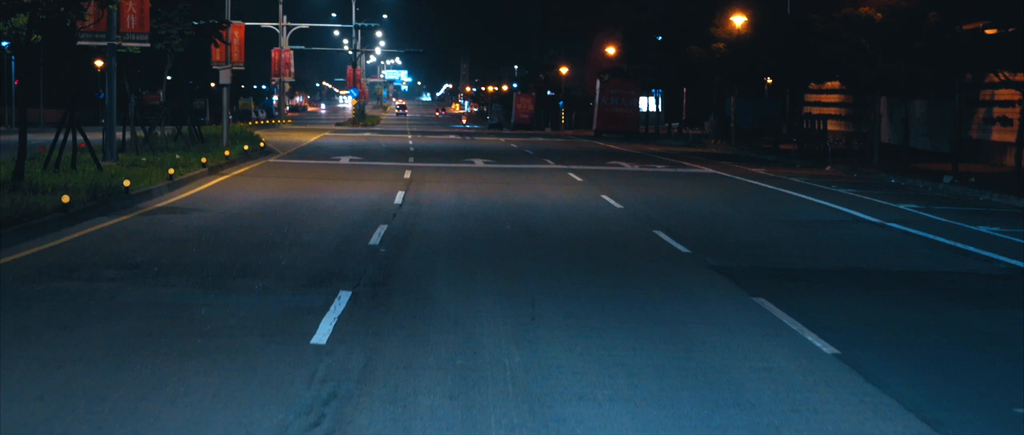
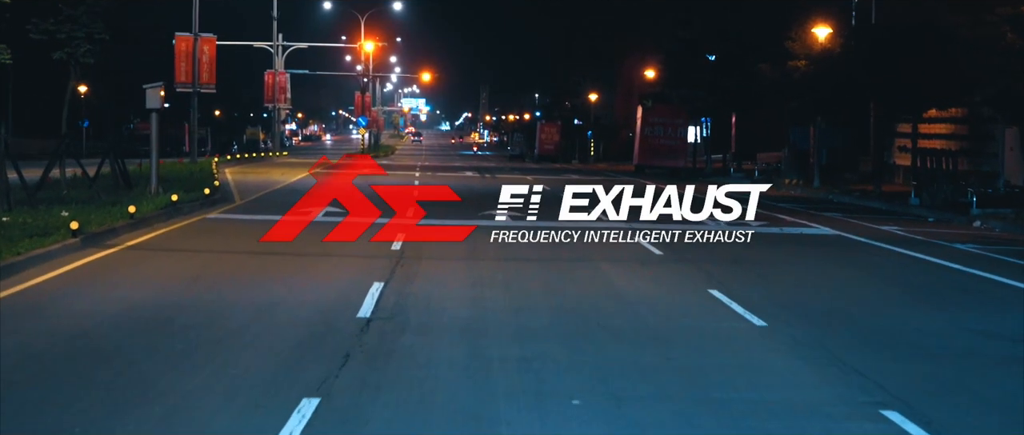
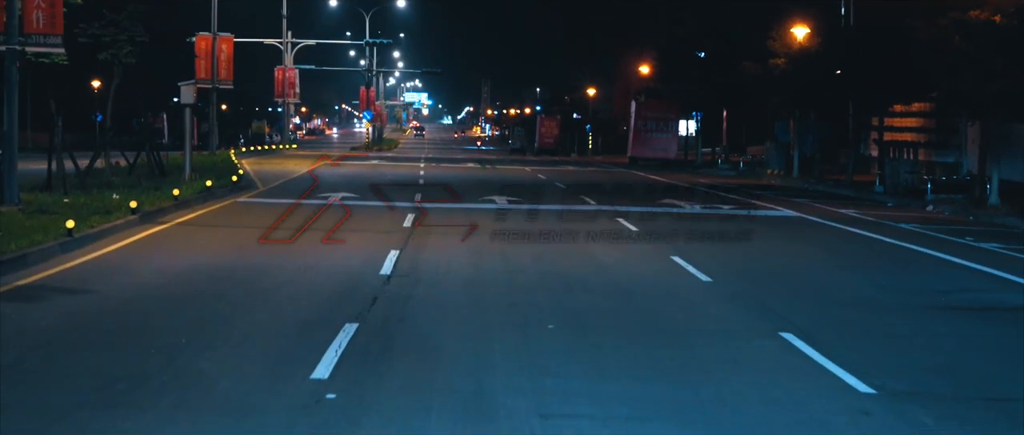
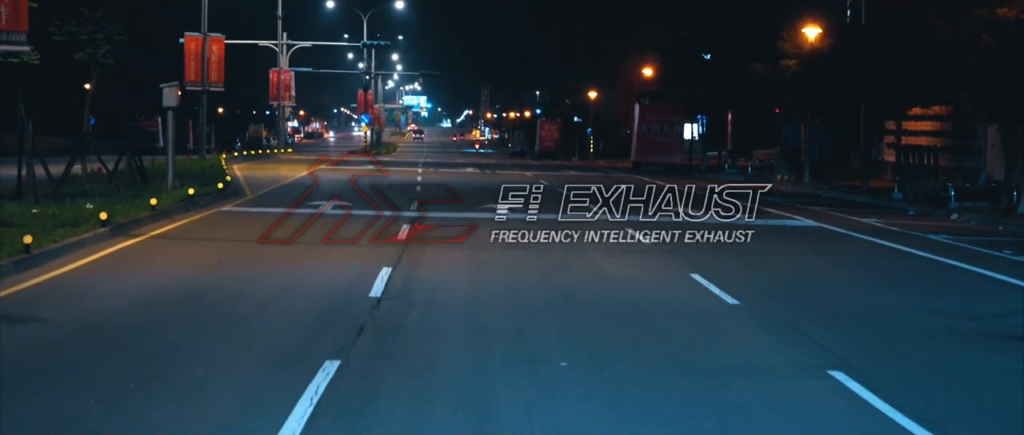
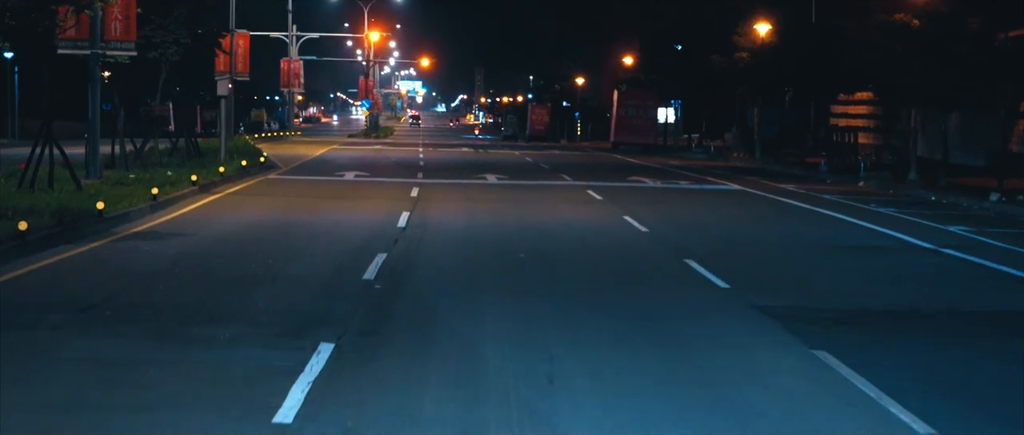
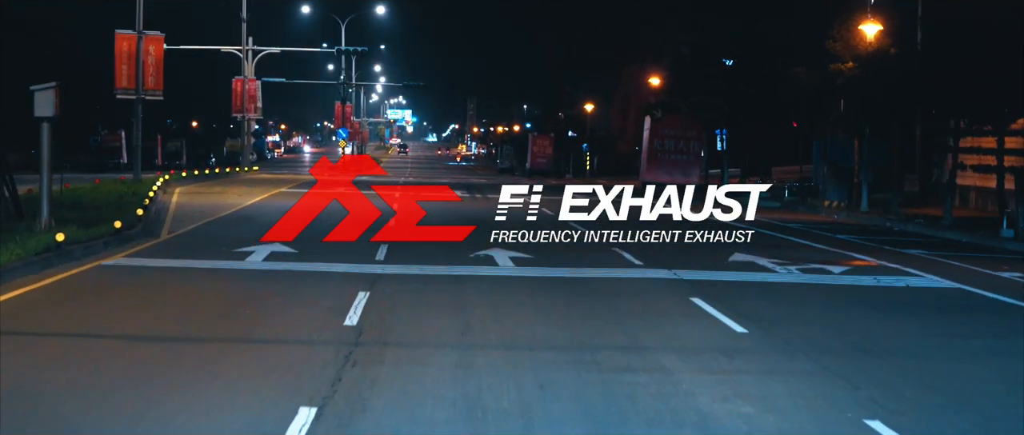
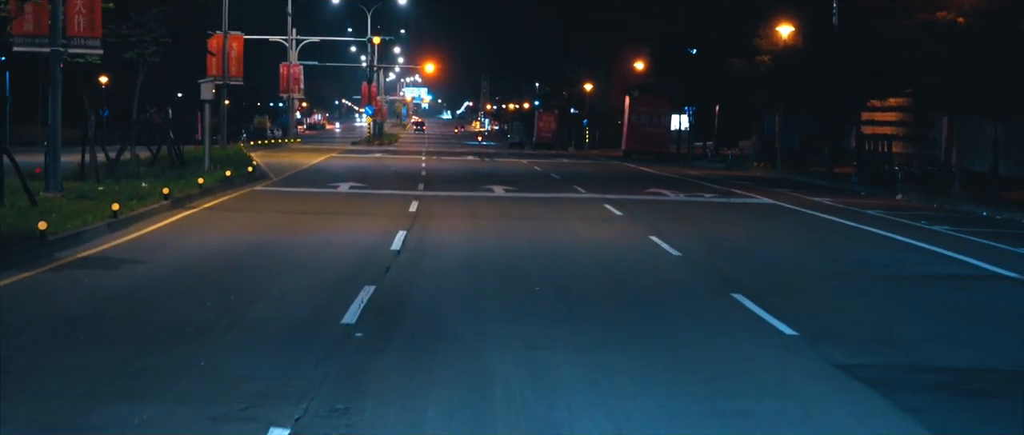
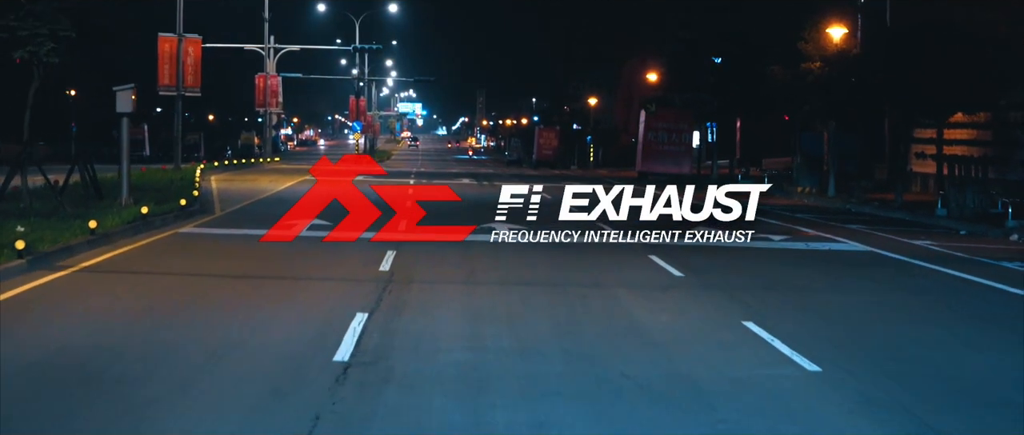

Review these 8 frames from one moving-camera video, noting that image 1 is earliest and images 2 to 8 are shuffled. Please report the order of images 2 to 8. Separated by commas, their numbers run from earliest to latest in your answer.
5, 7, 3, 4, 2, 8, 6
